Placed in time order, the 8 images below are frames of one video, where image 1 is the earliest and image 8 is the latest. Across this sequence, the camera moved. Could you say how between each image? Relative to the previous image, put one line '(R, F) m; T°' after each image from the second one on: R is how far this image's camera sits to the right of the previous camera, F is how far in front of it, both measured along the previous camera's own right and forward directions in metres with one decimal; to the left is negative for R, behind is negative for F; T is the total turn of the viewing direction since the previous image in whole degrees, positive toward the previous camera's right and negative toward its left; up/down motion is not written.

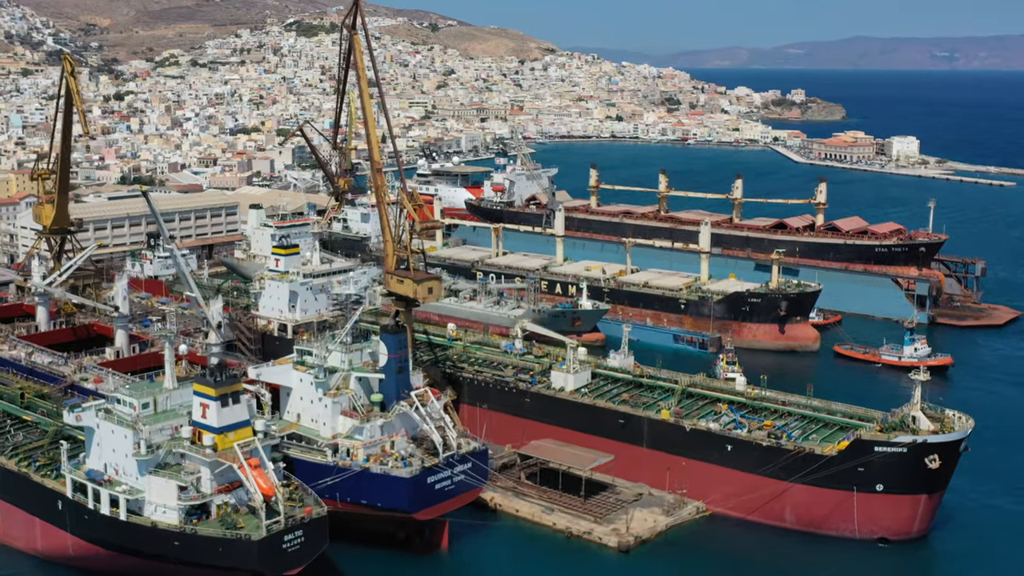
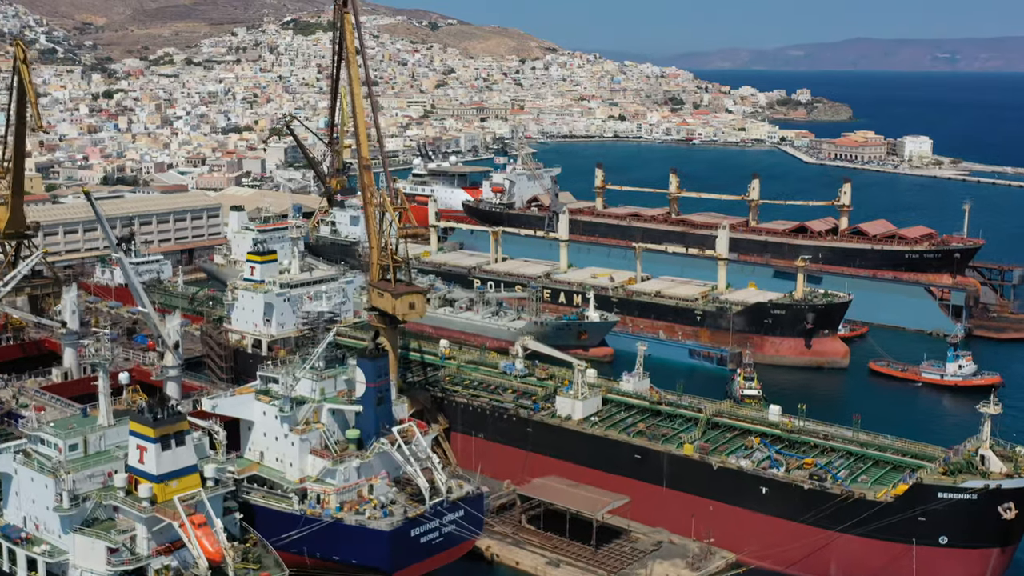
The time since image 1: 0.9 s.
(0.0, +3.4) m; 0°
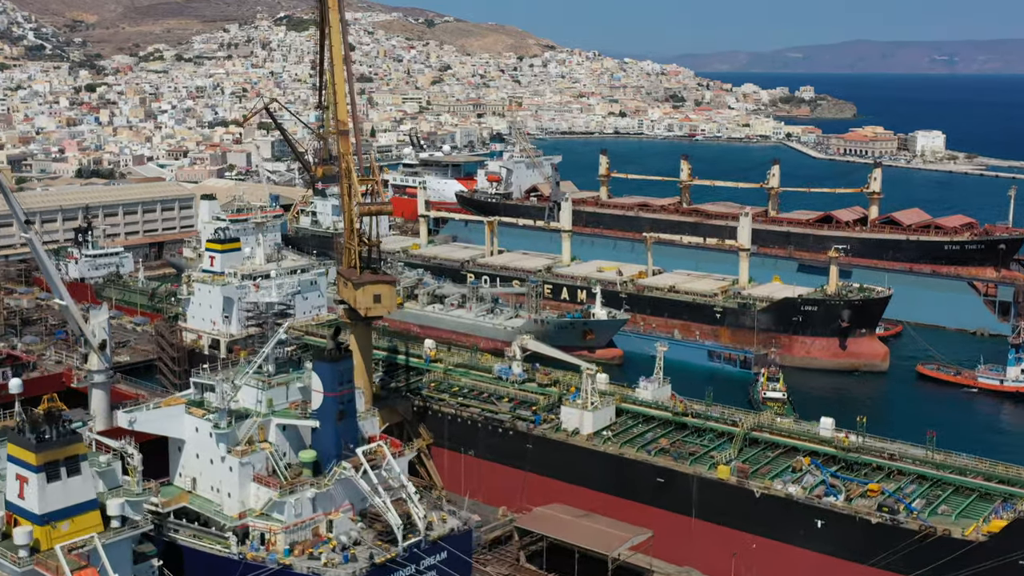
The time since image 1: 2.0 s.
(0.0, +3.9) m; 0°
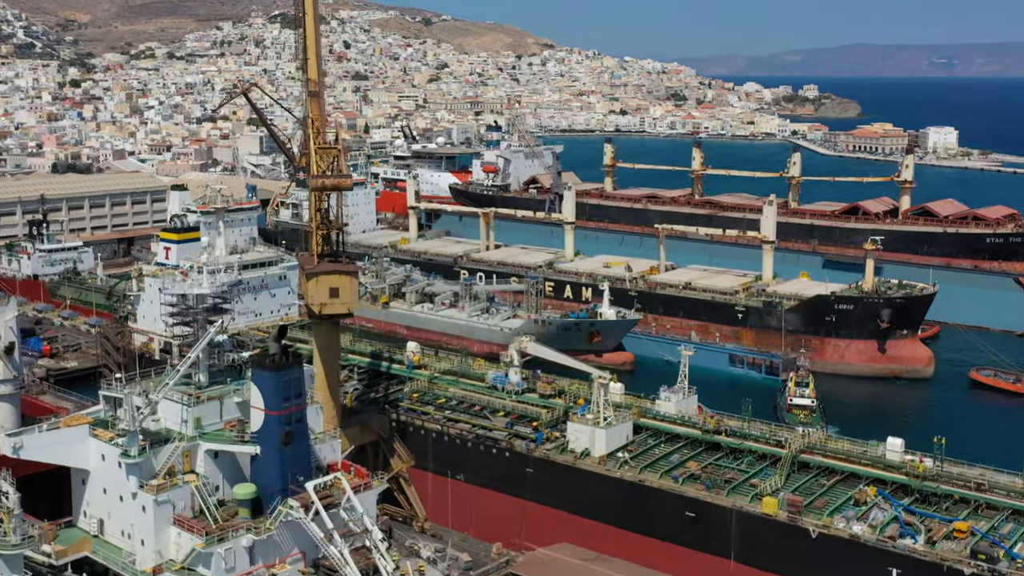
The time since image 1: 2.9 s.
(0.0, +3.4) m; 0°
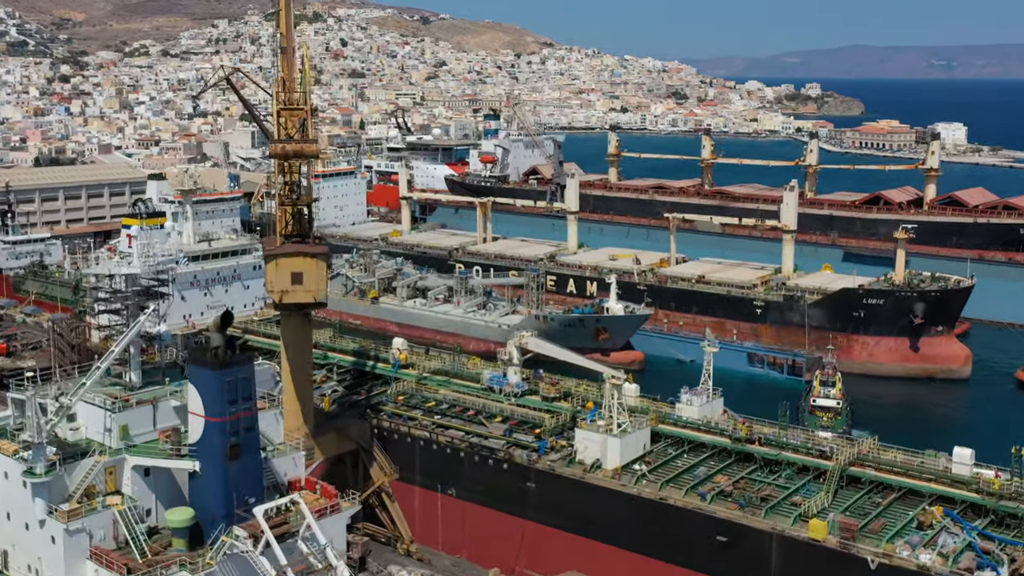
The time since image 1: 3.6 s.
(0.0, +2.3) m; 0°
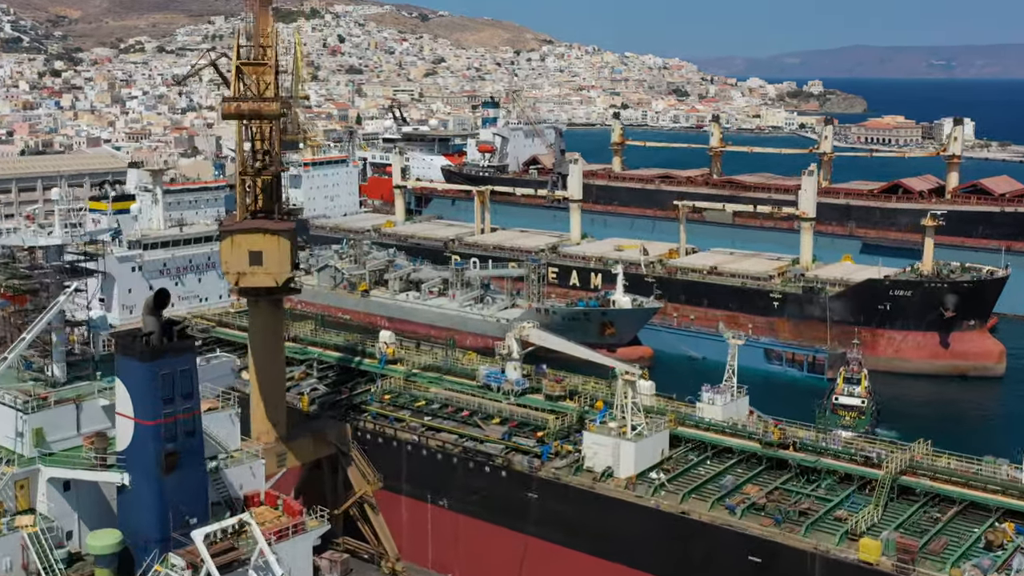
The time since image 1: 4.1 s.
(0.0, +1.8) m; 0°
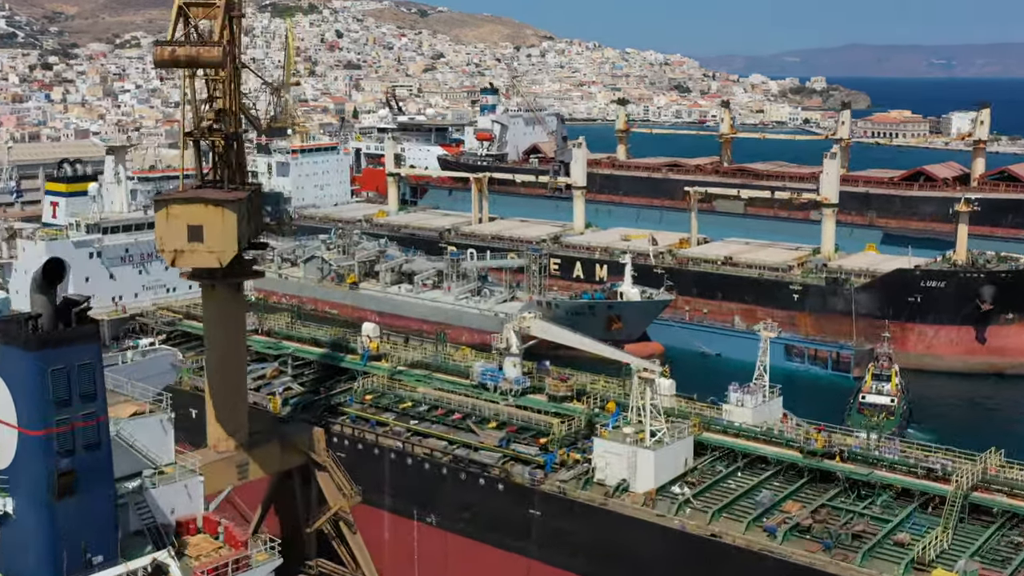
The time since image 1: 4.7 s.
(0.0, +1.8) m; 0°
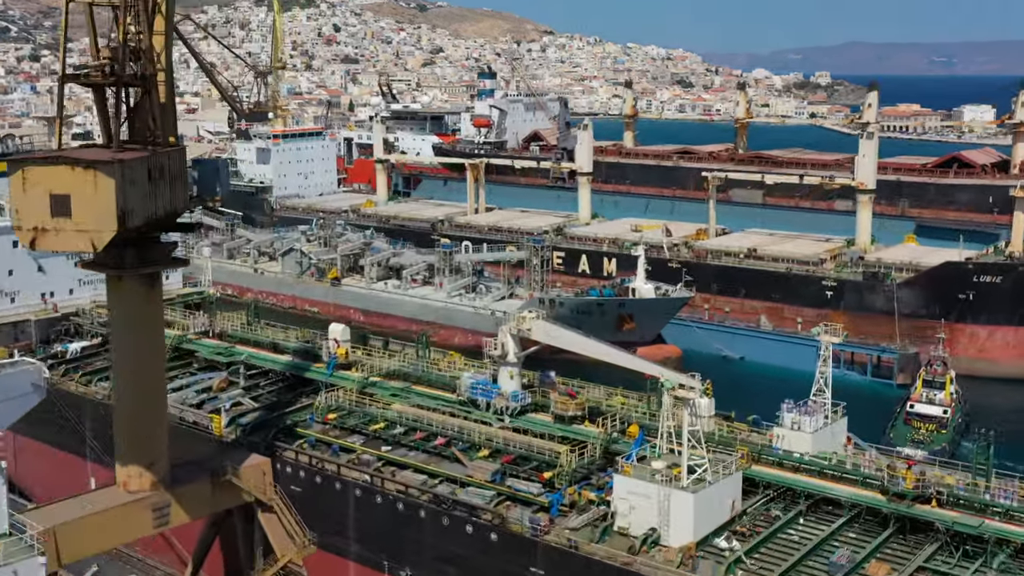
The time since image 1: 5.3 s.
(0.0, +2.5) m; 0°
